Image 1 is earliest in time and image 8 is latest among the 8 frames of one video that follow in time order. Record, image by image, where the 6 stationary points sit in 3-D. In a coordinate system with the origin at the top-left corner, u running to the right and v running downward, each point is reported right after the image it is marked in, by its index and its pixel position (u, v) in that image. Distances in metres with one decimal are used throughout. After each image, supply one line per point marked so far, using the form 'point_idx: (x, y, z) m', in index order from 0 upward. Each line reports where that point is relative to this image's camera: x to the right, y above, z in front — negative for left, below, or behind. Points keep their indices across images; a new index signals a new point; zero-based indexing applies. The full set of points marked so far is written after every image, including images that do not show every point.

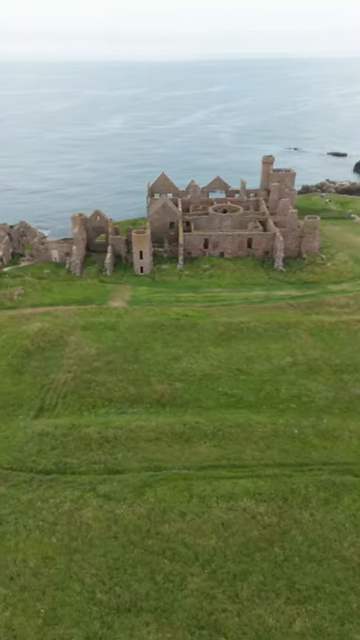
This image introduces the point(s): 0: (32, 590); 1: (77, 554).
0: (-6.0, -11.1, +17.8) m
1: (-4.5, -10.5, +19.5) m
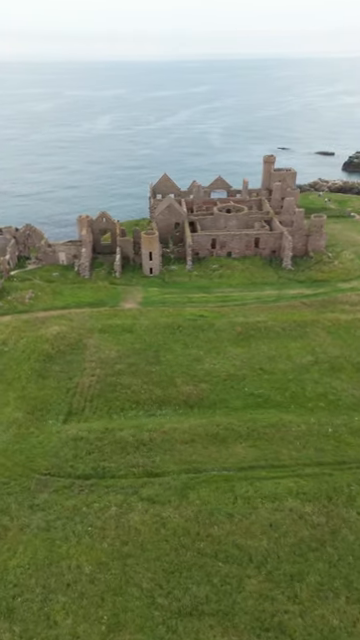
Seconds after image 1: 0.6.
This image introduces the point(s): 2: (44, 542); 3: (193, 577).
0: (-3.6, -11.2, +17.7) m
1: (-2.2, -10.6, +19.3) m
2: (-6.2, -10.2, +19.9) m
3: (+0.6, -11.0, +18.6) m
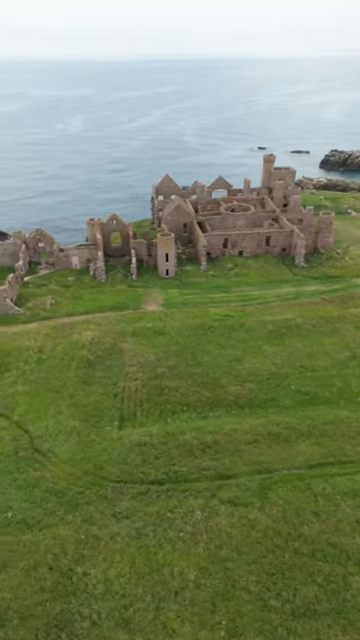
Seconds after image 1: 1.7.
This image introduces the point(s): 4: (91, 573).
0: (+0.9, -11.4, +17.5) m
1: (+2.2, -10.7, +19.2) m
2: (-1.8, -10.4, +19.6) m
3: (+5.0, -11.0, +18.5) m
4: (-3.7, -10.7, +18.4) m
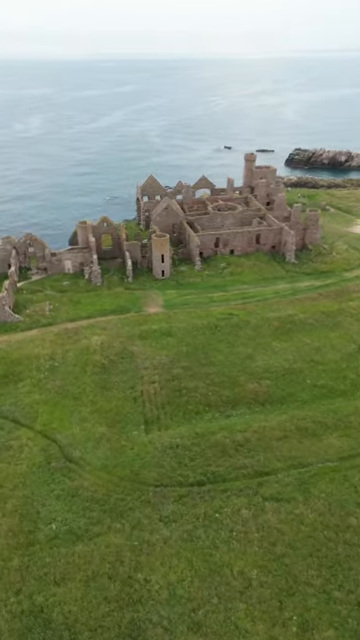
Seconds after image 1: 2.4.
0: (+3.6, -11.3, +17.5) m
1: (+4.8, -10.6, +19.3) m
2: (+0.7, -10.5, +19.5) m
3: (+7.6, -10.7, +18.9) m
4: (-1.1, -10.9, +18.2) m
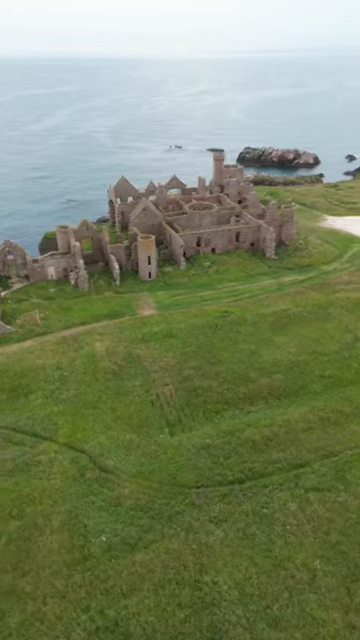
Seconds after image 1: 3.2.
0: (+6.5, -11.1, +17.9) m
1: (+7.4, -10.3, +19.8) m
2: (+3.4, -10.4, +19.7) m
3: (+10.3, -10.2, +19.6) m
4: (+1.7, -10.9, +18.2) m
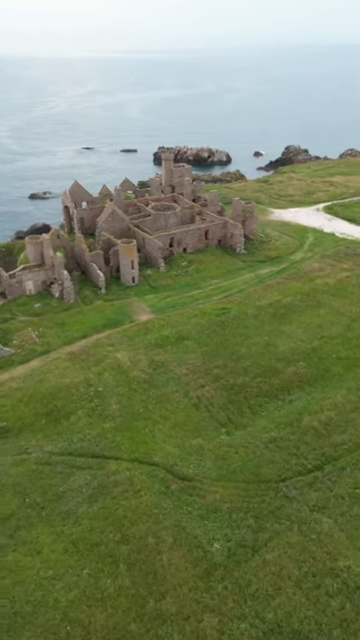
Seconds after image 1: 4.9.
0: (+12.2, -10.2, +19.2) m
1: (+12.8, -9.3, +21.2) m
2: (+8.8, -9.8, +20.5) m
3: (+15.6, -9.0, +21.5) m
4: (+7.4, -10.5, +18.8) m
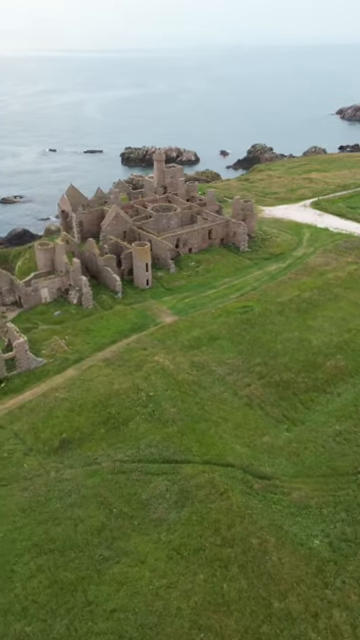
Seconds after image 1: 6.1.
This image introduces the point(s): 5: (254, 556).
0: (+17.0, -9.5, +20.0) m
1: (+17.4, -8.6, +22.0) m
2: (+13.5, -9.3, +21.0) m
3: (+20.2, -8.1, +22.4) m
4: (+12.3, -10.1, +19.2) m
5: (+3.3, -10.6, +19.5) m
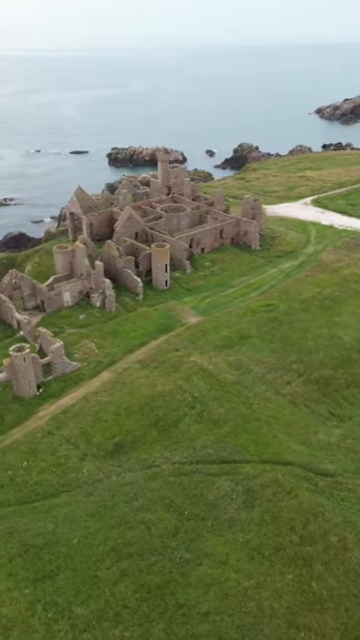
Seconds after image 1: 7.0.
0: (+20.6, -9.1, +20.3) m
1: (+21.0, -8.2, +22.3) m
2: (+17.1, -9.0, +21.3) m
3: (+23.8, -7.6, +22.8) m
4: (+15.9, -9.8, +19.5) m
5: (+7.0, -10.5, +19.6) m
